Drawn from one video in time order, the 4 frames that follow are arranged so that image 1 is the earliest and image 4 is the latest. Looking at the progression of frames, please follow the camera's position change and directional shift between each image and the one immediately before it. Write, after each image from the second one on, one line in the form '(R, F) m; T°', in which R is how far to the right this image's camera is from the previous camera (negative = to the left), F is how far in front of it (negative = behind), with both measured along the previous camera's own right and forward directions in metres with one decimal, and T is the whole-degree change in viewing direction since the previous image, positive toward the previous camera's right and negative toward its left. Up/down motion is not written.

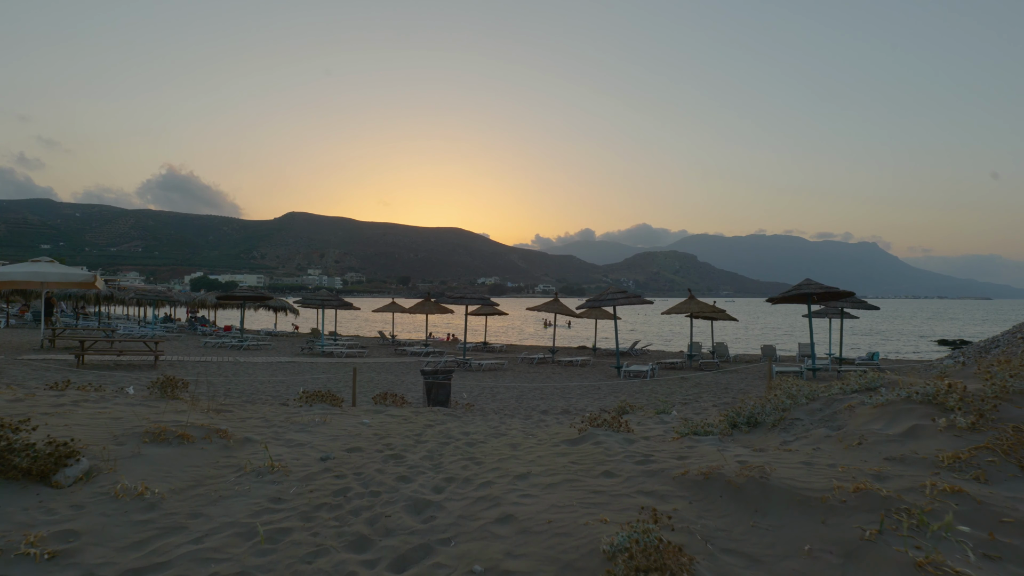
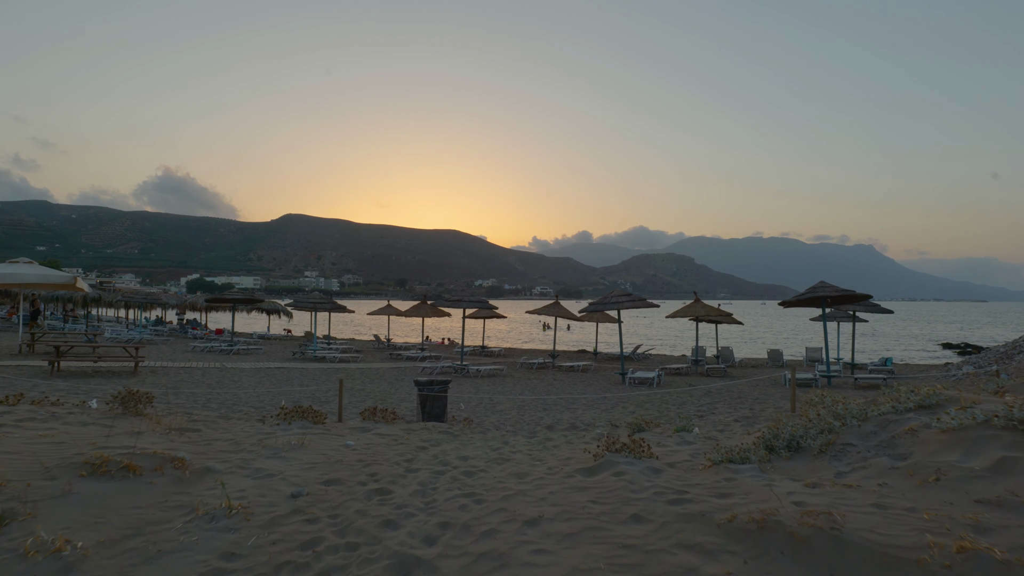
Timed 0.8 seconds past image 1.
(-0.1, +0.7) m; 0°
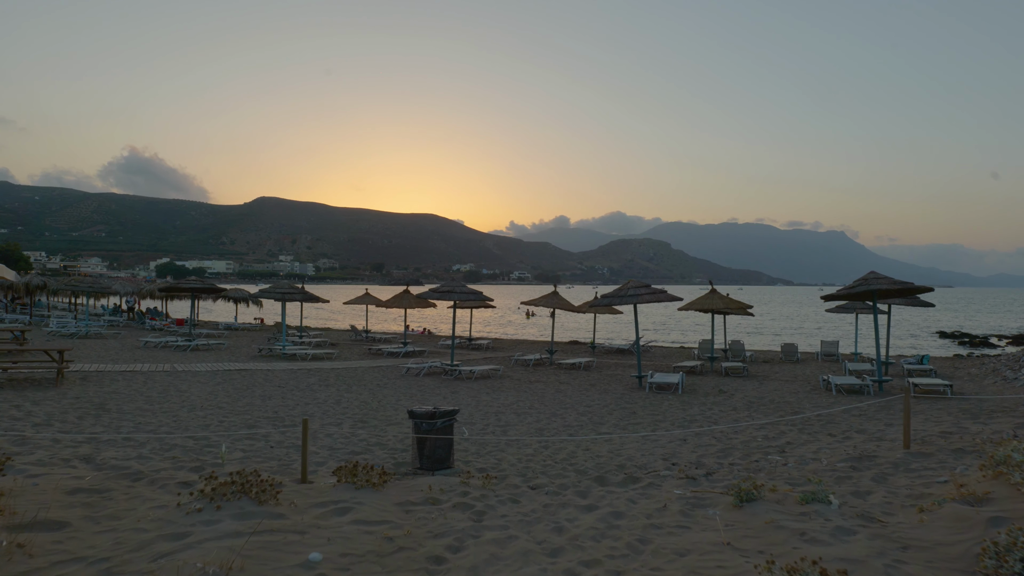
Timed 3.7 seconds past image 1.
(-0.5, +2.1) m; +2°
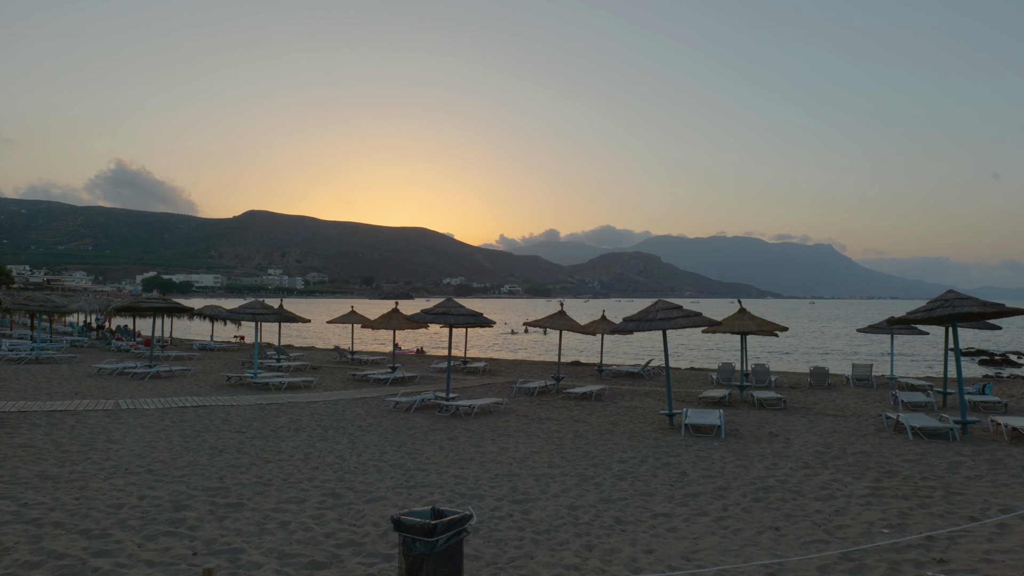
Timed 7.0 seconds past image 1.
(-0.3, +2.0) m; +1°
